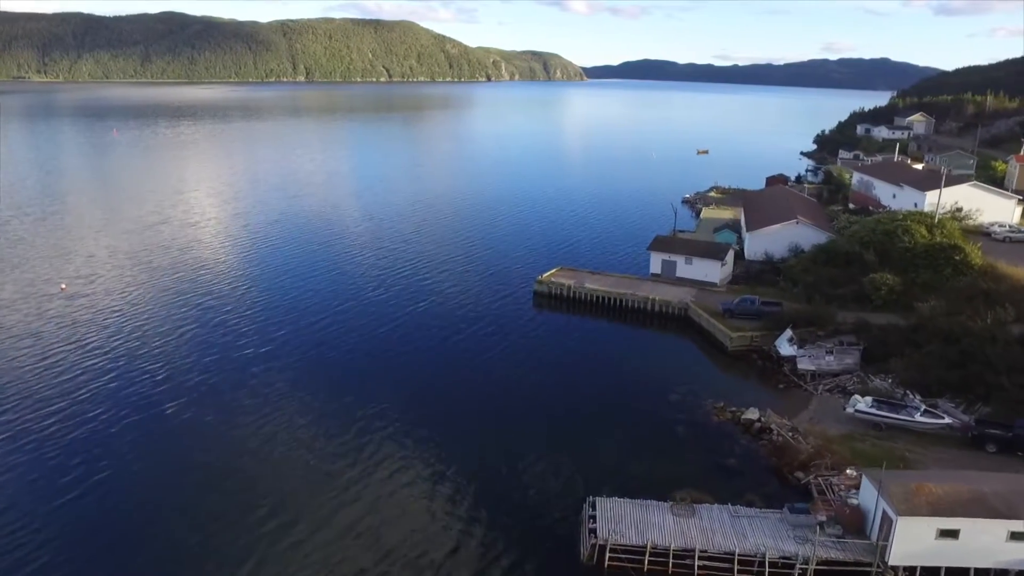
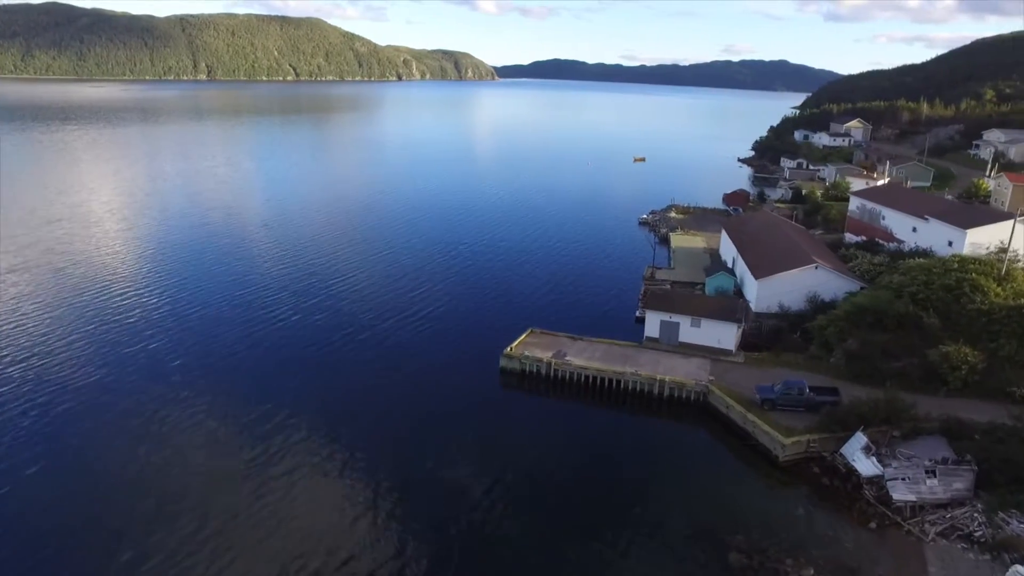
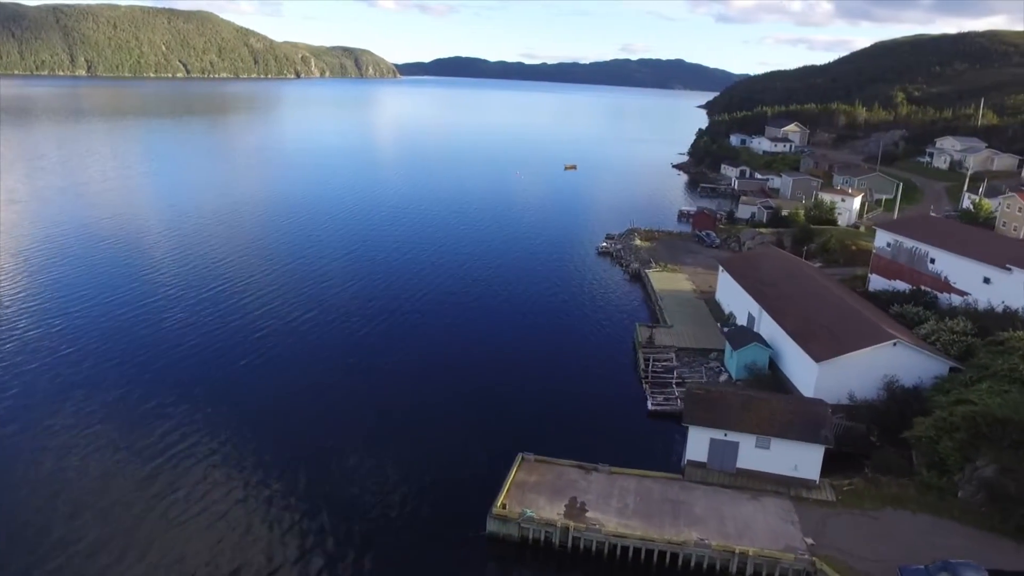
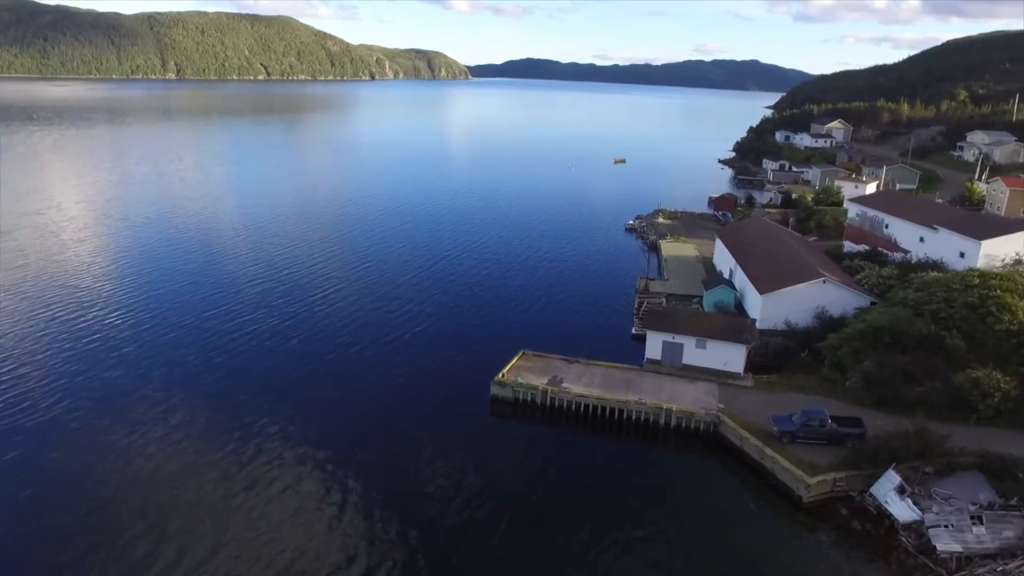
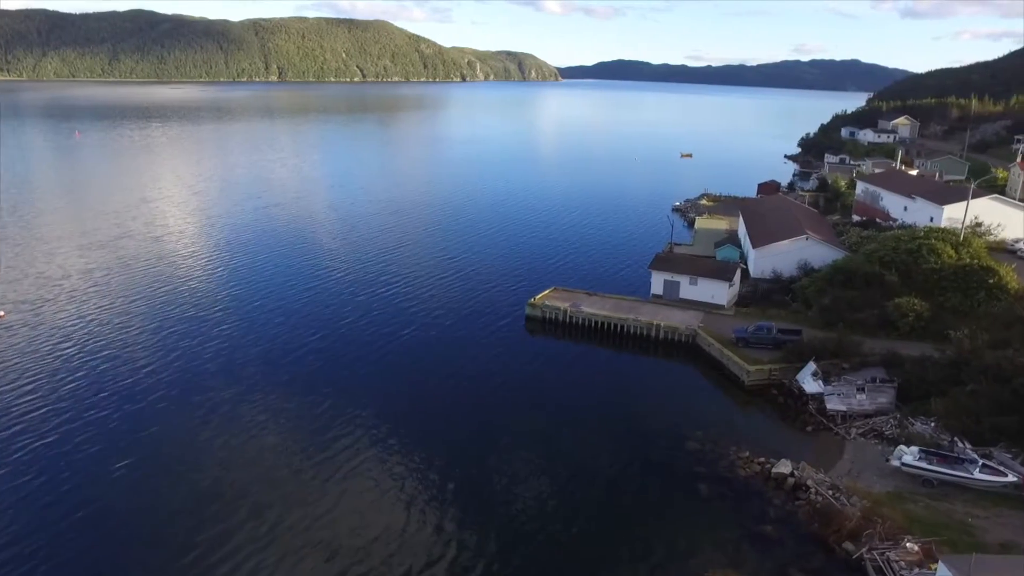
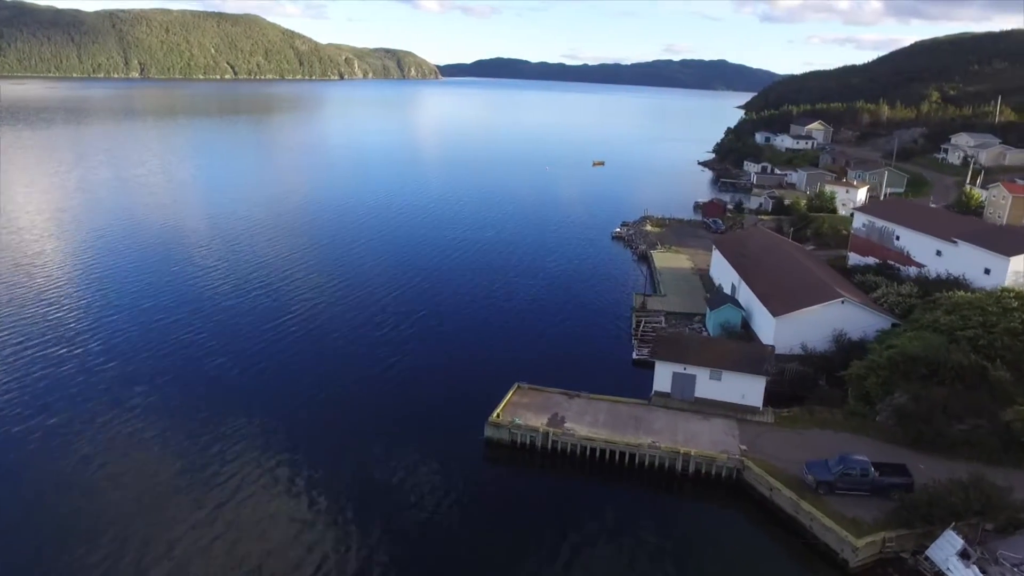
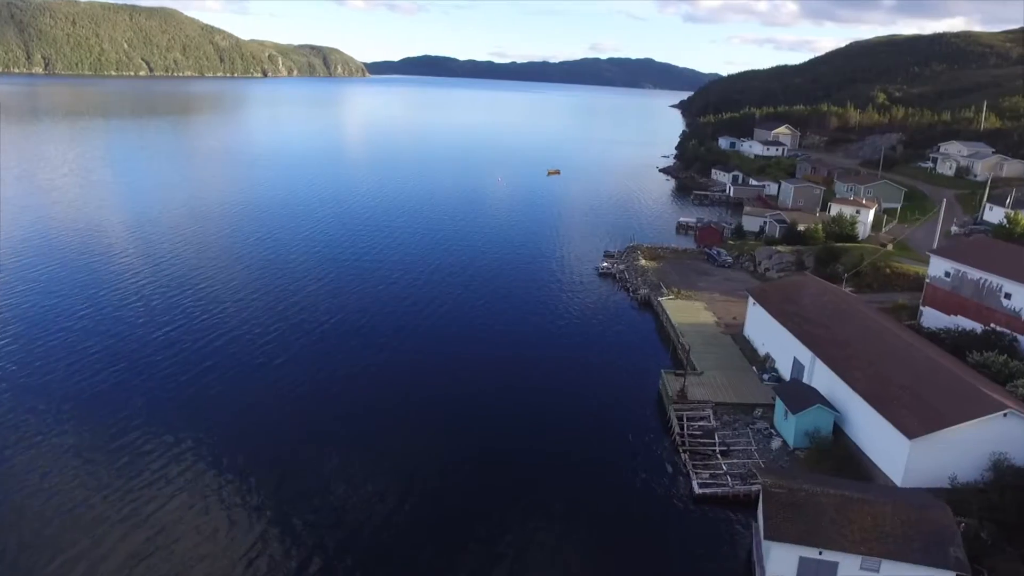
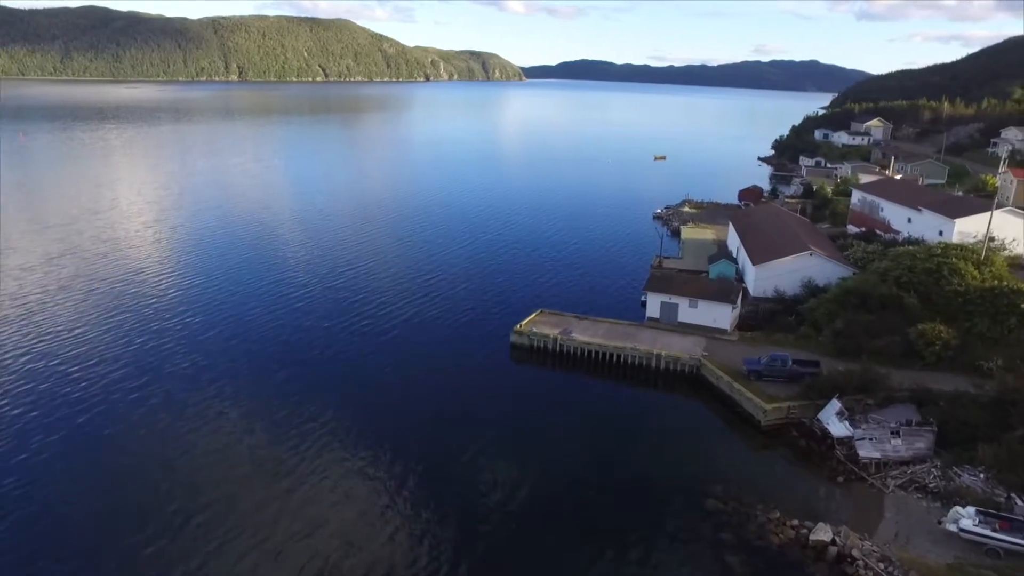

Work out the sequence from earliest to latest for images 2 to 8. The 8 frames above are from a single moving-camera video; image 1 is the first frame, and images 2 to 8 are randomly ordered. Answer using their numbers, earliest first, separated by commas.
5, 8, 2, 4, 6, 3, 7
